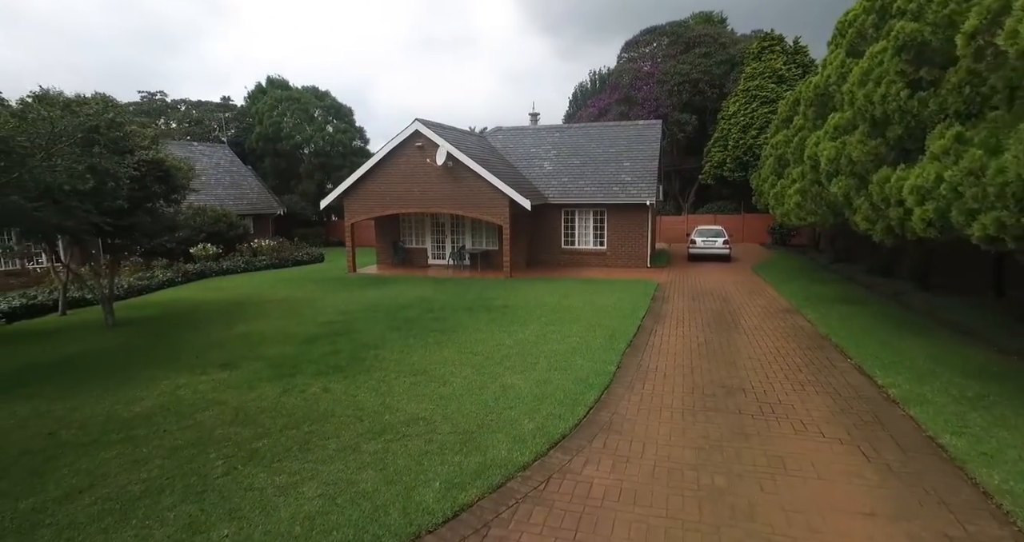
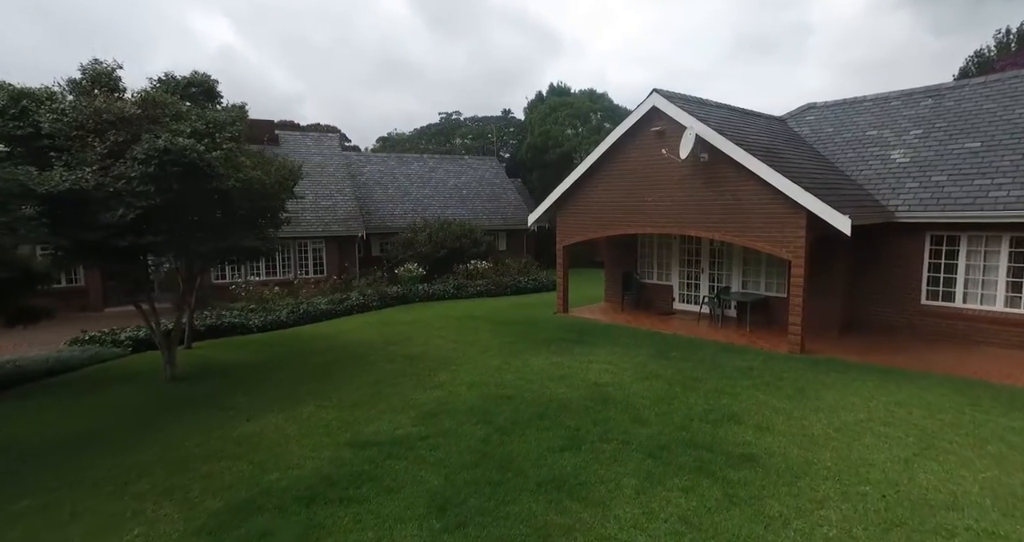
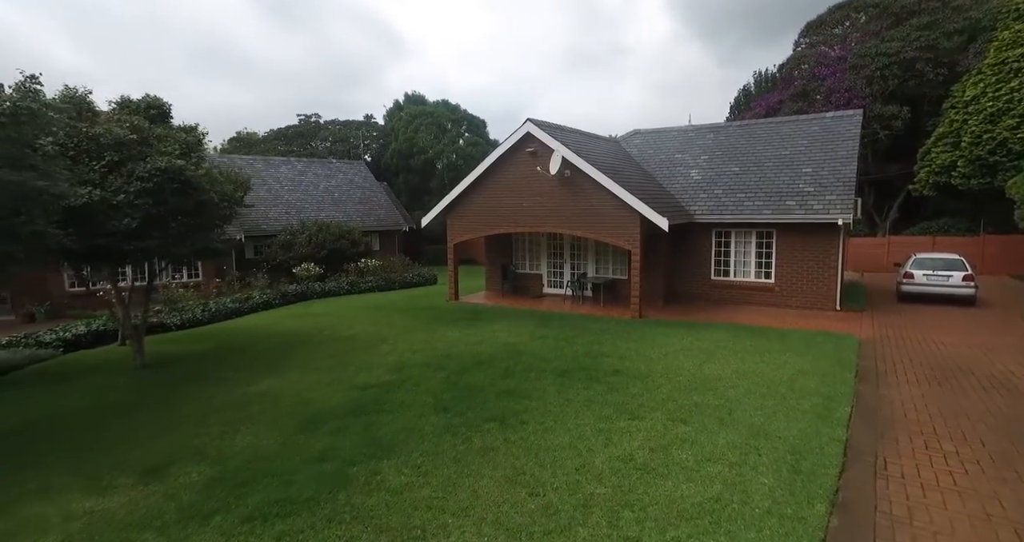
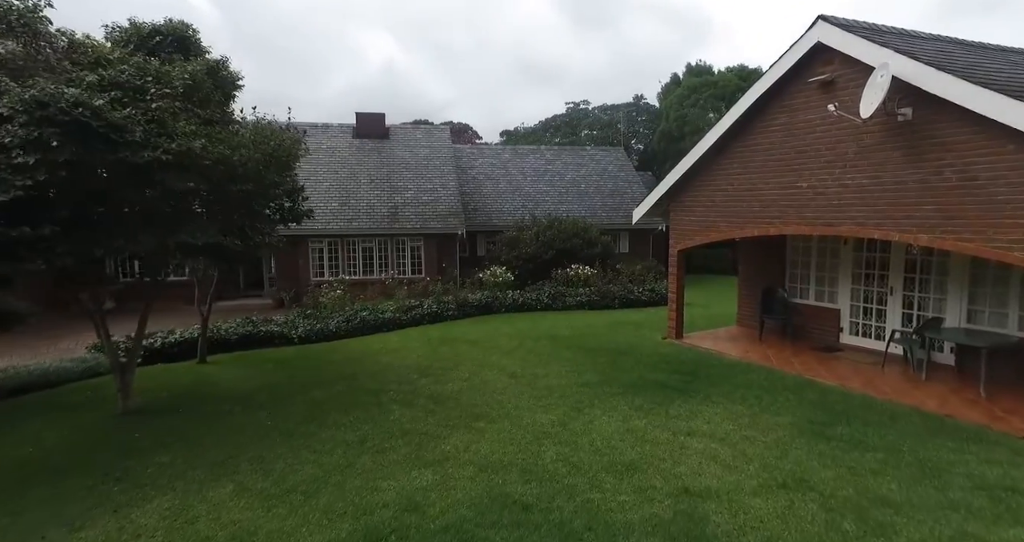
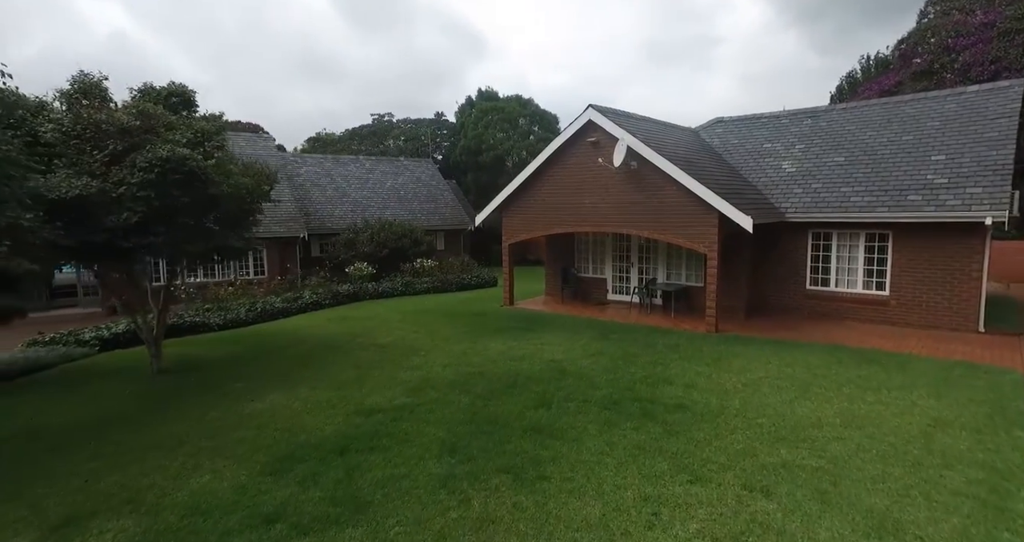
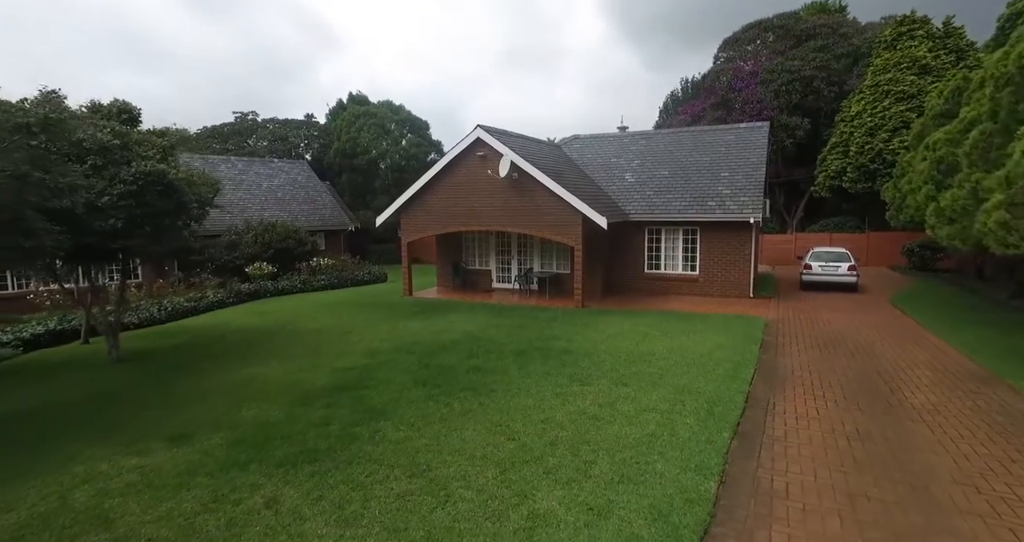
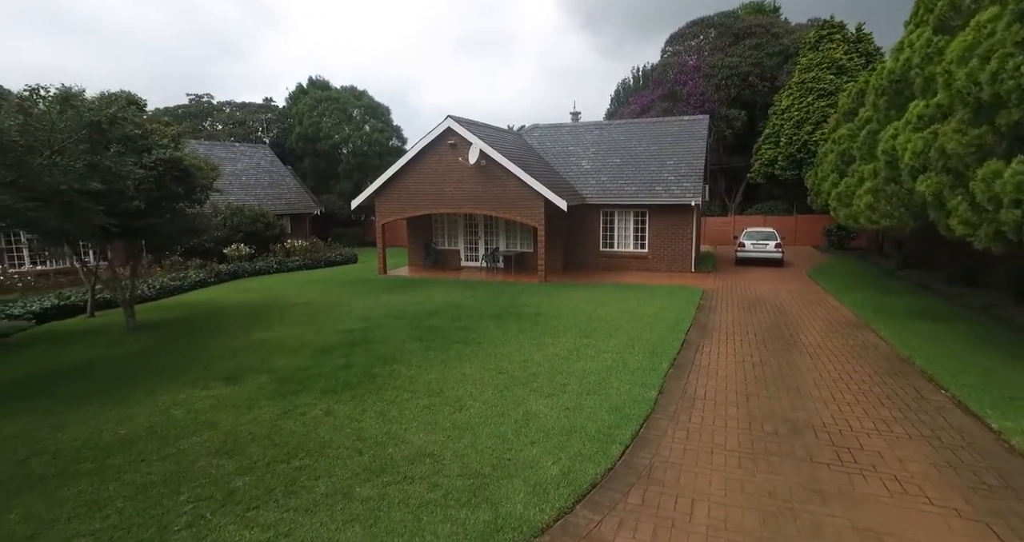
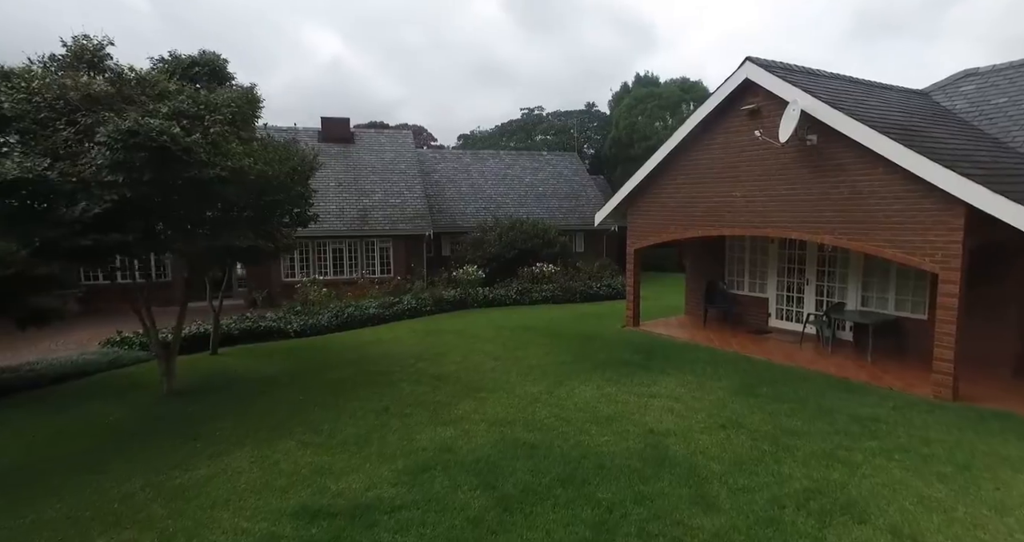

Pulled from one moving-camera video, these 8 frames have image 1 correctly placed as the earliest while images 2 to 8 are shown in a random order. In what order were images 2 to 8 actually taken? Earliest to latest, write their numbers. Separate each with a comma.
7, 6, 3, 5, 2, 8, 4
